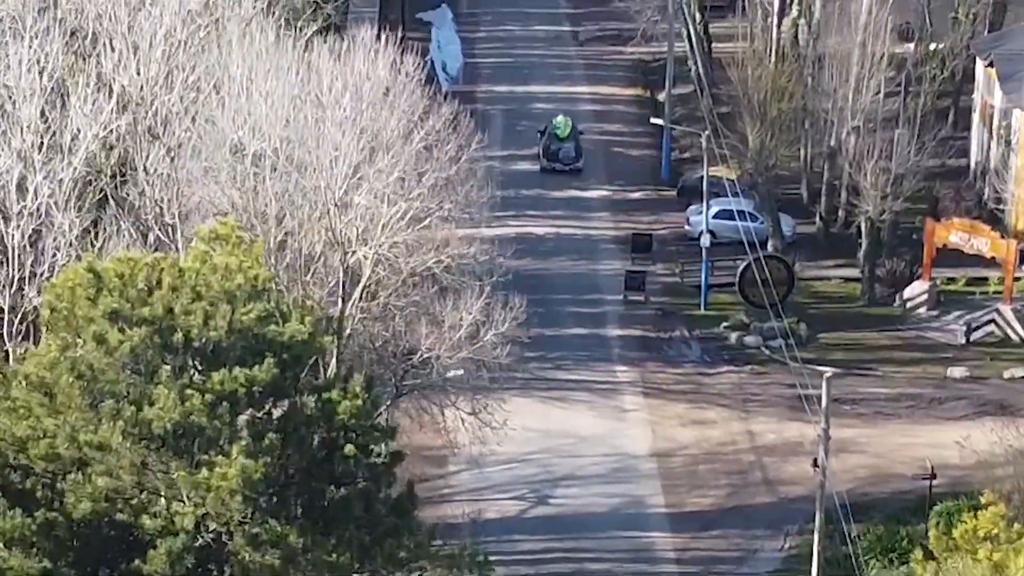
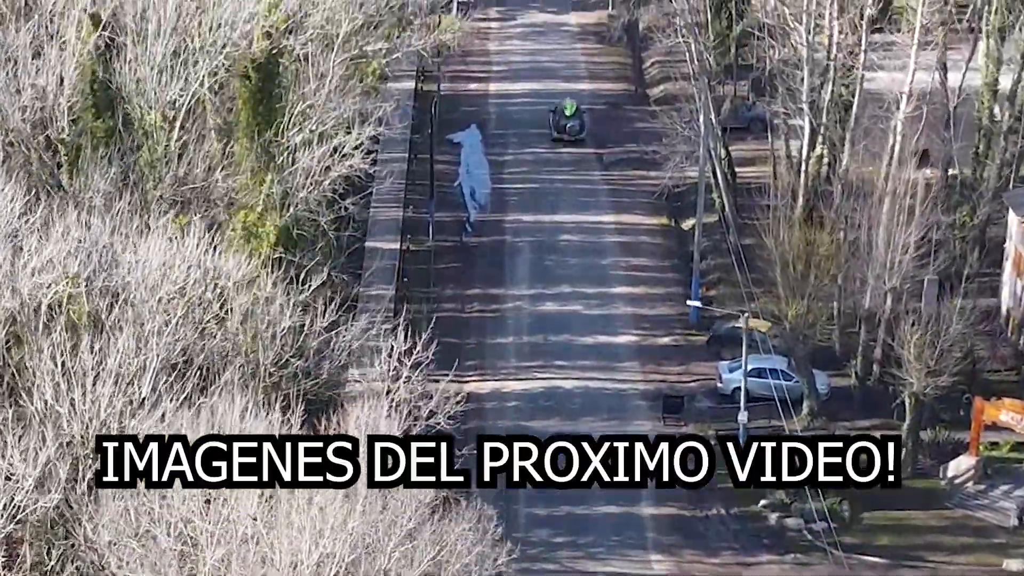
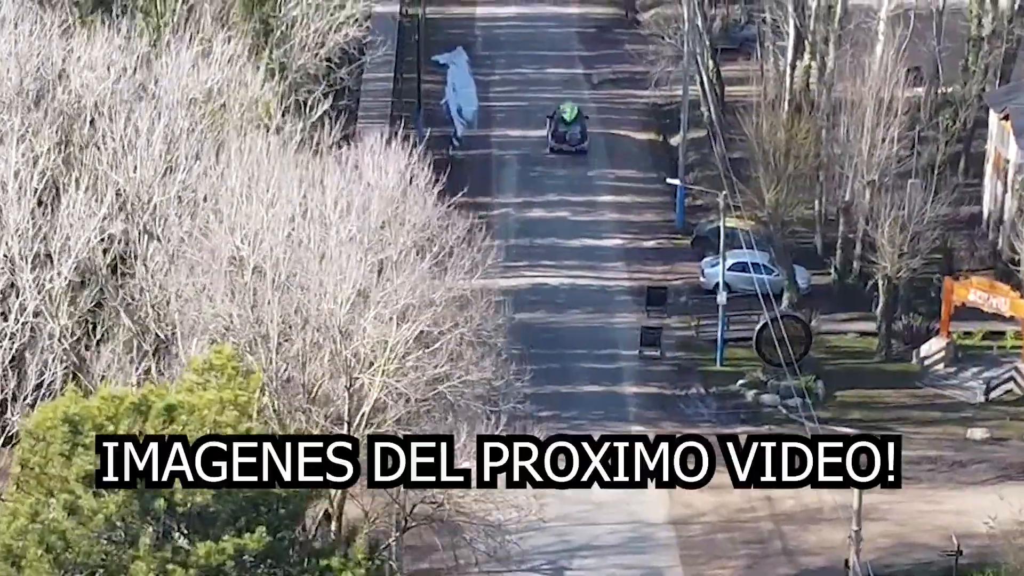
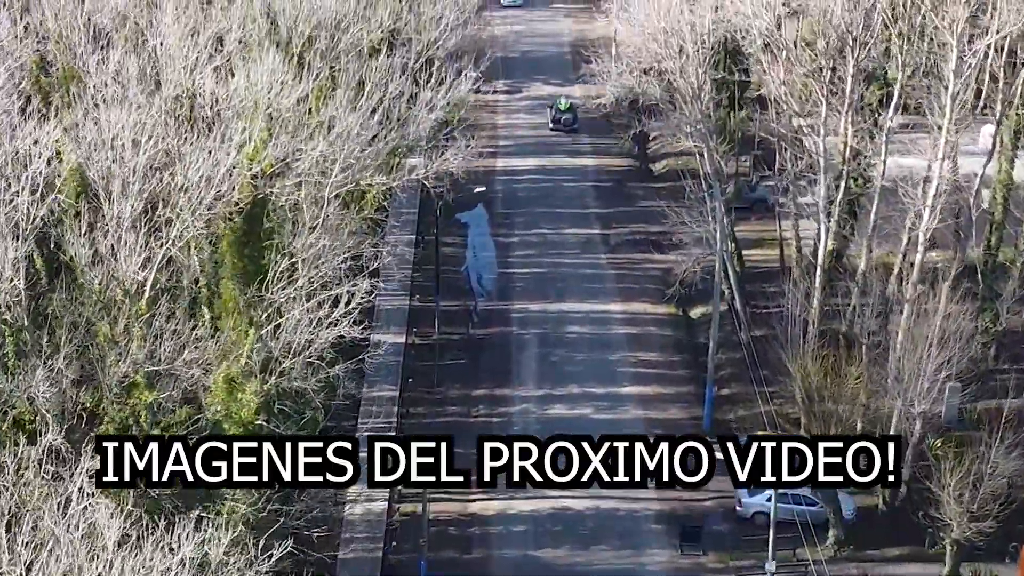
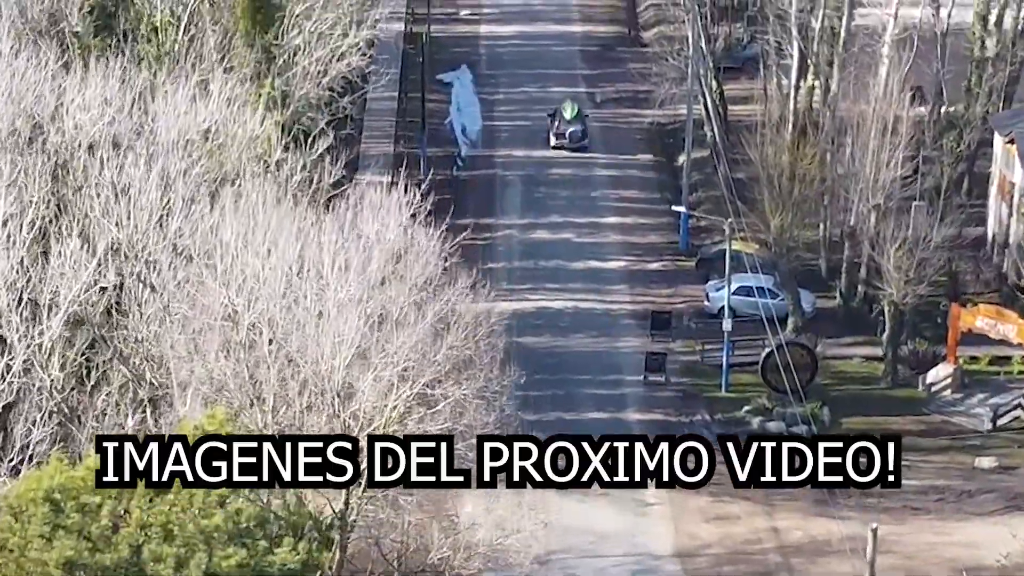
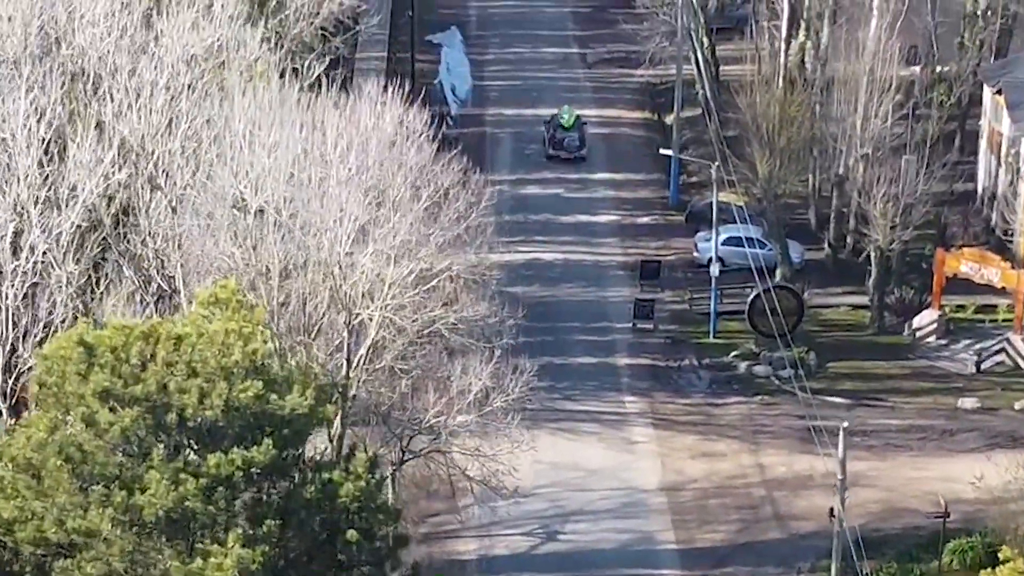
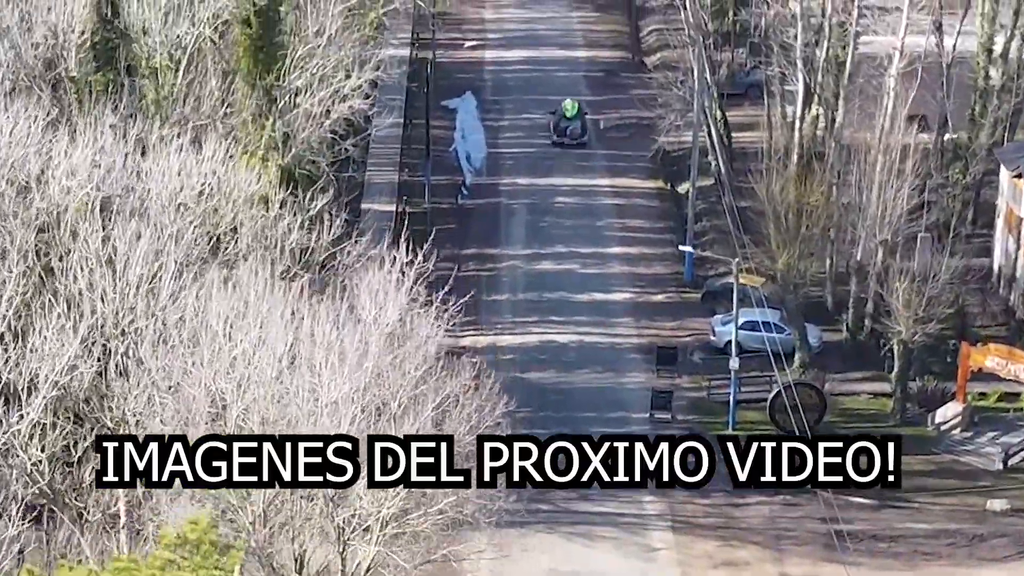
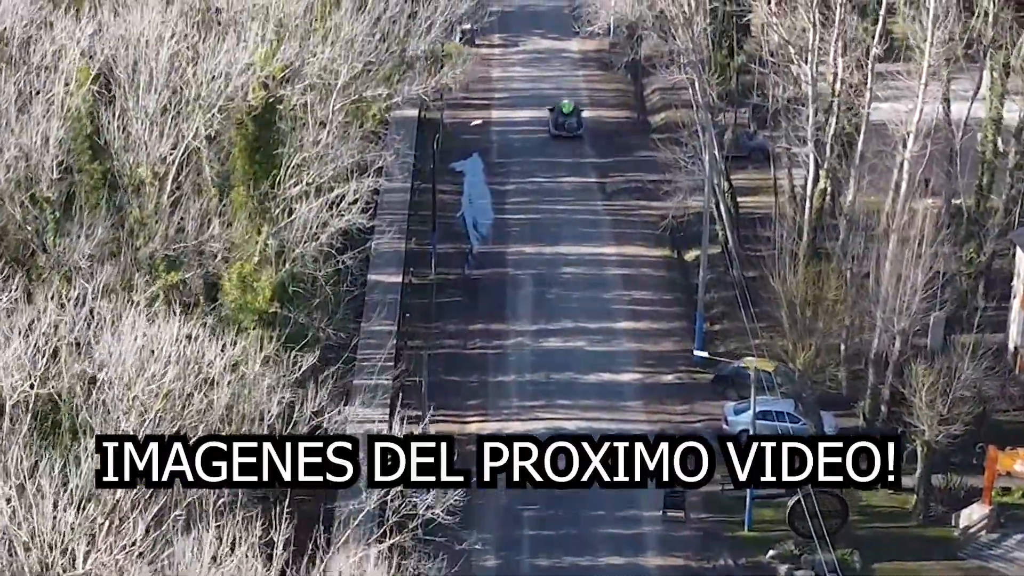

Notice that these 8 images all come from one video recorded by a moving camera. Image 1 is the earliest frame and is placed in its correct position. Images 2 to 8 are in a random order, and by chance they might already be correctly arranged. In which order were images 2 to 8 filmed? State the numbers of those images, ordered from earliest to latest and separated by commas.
6, 3, 5, 7, 2, 8, 4
